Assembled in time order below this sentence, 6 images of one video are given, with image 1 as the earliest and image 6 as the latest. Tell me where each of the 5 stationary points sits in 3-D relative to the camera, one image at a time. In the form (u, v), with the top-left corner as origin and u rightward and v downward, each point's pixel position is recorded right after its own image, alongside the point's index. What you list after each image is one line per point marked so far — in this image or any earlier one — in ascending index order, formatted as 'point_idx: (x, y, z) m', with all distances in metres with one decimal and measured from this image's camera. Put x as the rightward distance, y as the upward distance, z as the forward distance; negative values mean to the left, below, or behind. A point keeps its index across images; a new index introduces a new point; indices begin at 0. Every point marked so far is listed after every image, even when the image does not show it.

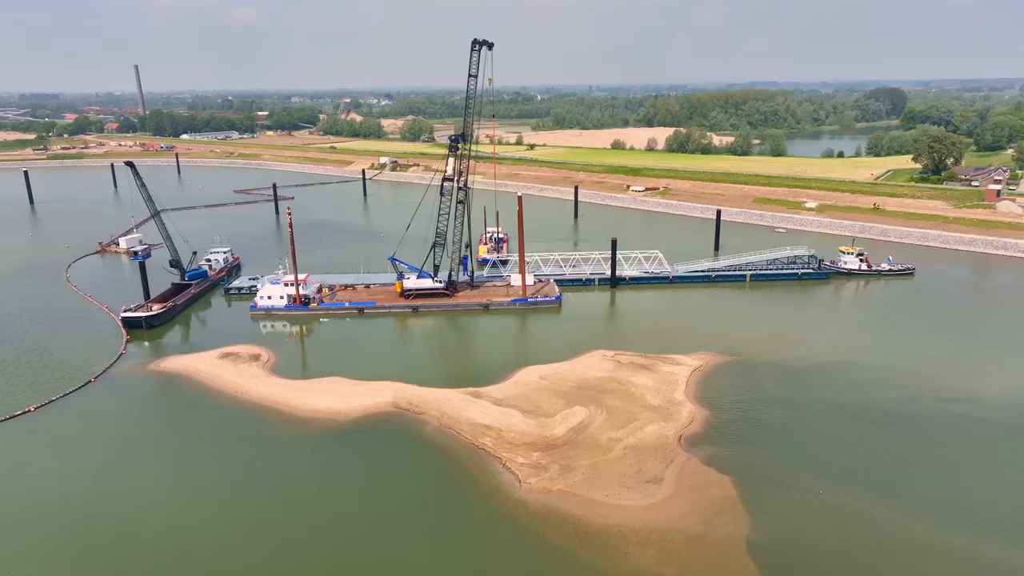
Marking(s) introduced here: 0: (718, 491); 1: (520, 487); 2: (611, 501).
0: (+4.6, -4.6, +15.8) m
1: (+0.1, -4.5, +16.0) m
2: (+2.1, -4.7, +15.4) m
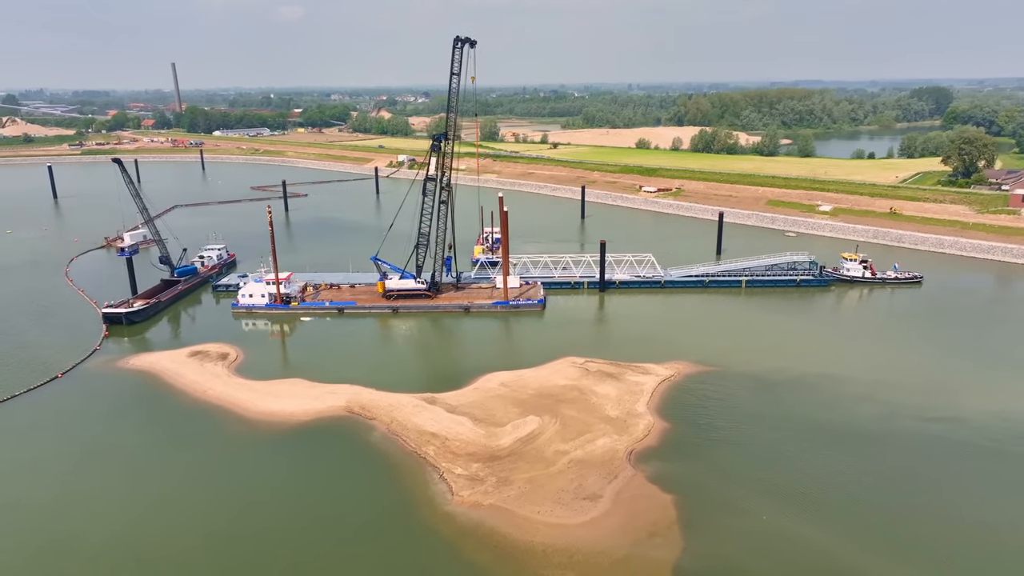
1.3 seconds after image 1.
0: (+3.0, -4.8, +15.1) m
1: (-1.4, -4.7, +15.5) m
2: (+0.6, -4.8, +14.8) m
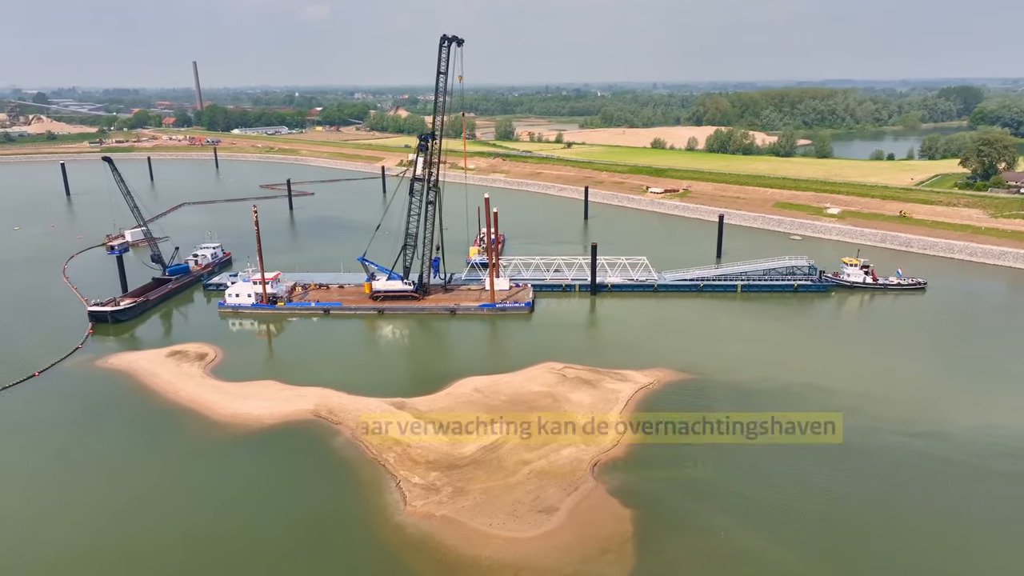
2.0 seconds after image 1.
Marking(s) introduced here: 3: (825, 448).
0: (+2.0, -4.9, +14.6) m
1: (-2.3, -4.8, +15.2) m
2: (-0.4, -5.0, +14.3) m
3: (+8.0, -4.1, +18.0) m
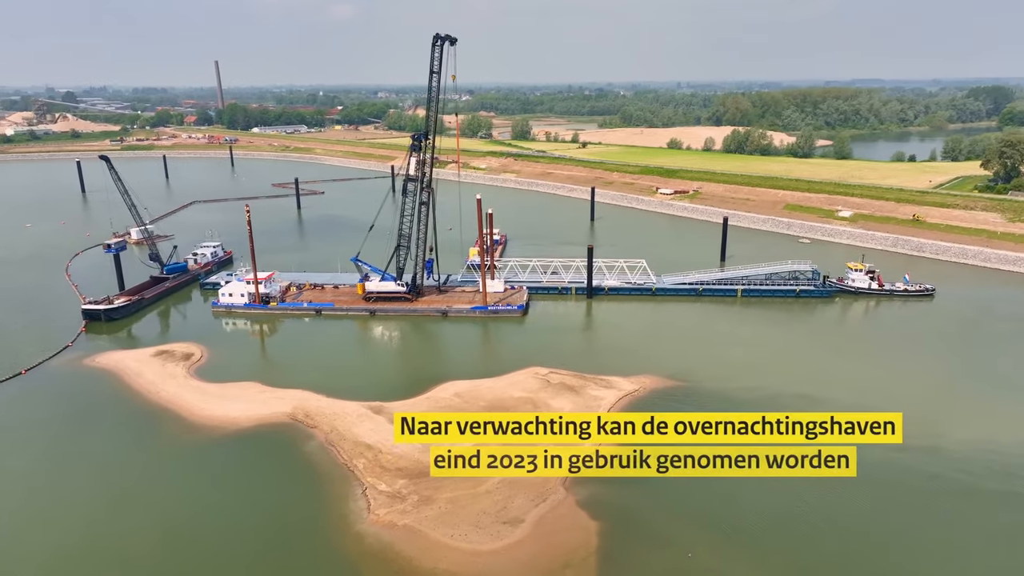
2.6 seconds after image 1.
0: (+1.3, -5.0, +14.1) m
1: (-3.1, -4.8, +14.9) m
2: (-1.2, -5.1, +14.0) m
3: (+7.3, -4.3, +17.3) m
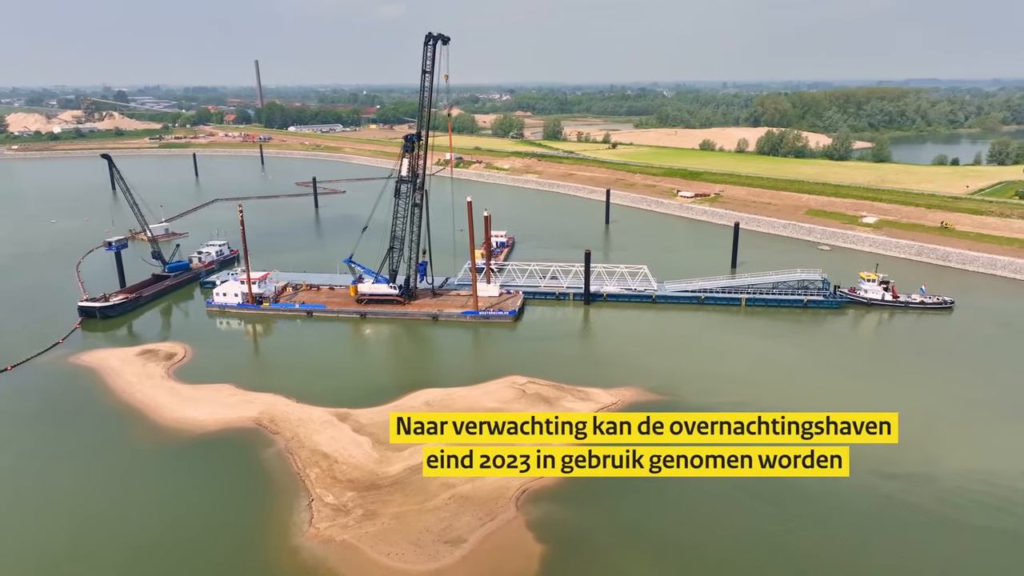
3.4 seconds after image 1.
0: (+0.1, -5.3, +13.5) m
1: (-4.2, -5.0, +14.4) m
2: (-2.4, -5.2, +13.5) m
3: (+6.3, -4.6, +16.3) m
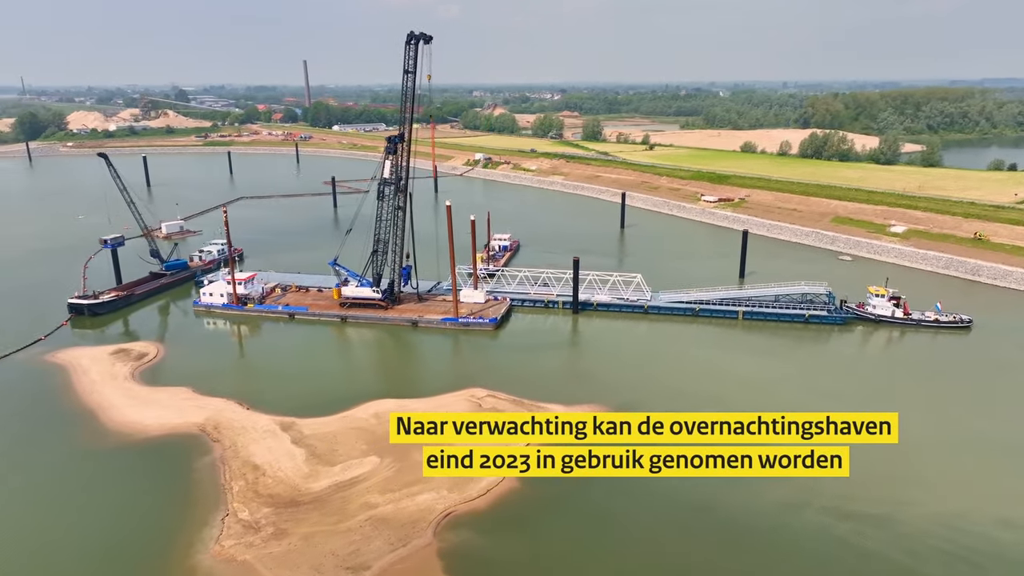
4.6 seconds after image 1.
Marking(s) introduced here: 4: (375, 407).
0: (-1.7, -5.5, +12.6) m
1: (-5.9, -5.1, +13.9) m
2: (-4.2, -5.4, +12.8) m
3: (+4.7, -5.0, +15.0) m
4: (-3.7, -3.3, +19.9) m
